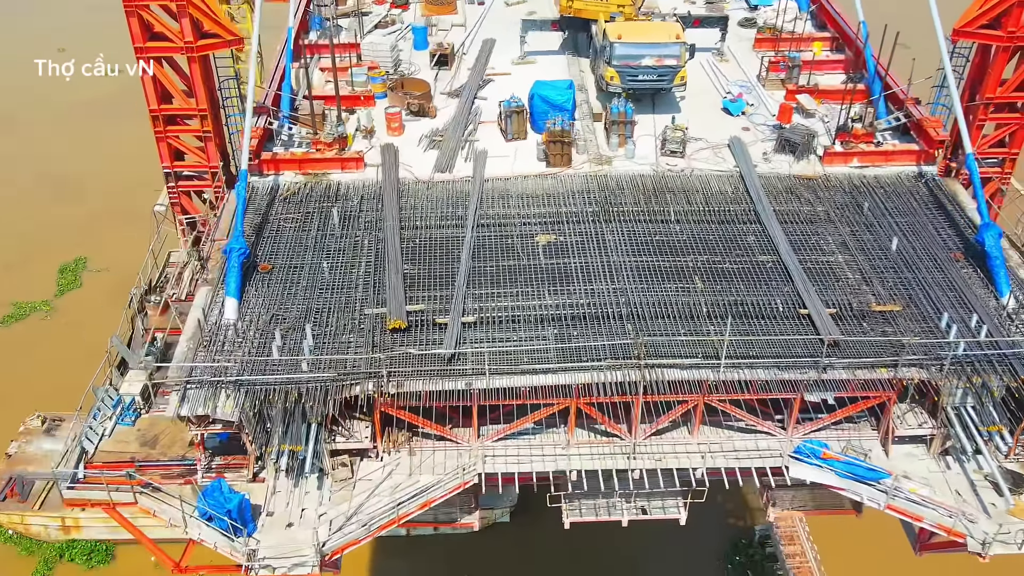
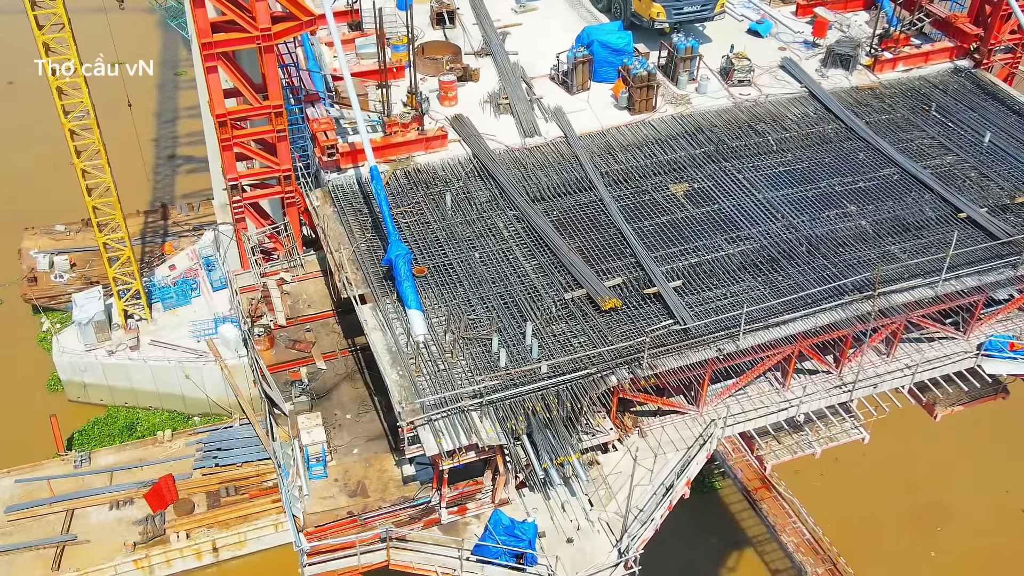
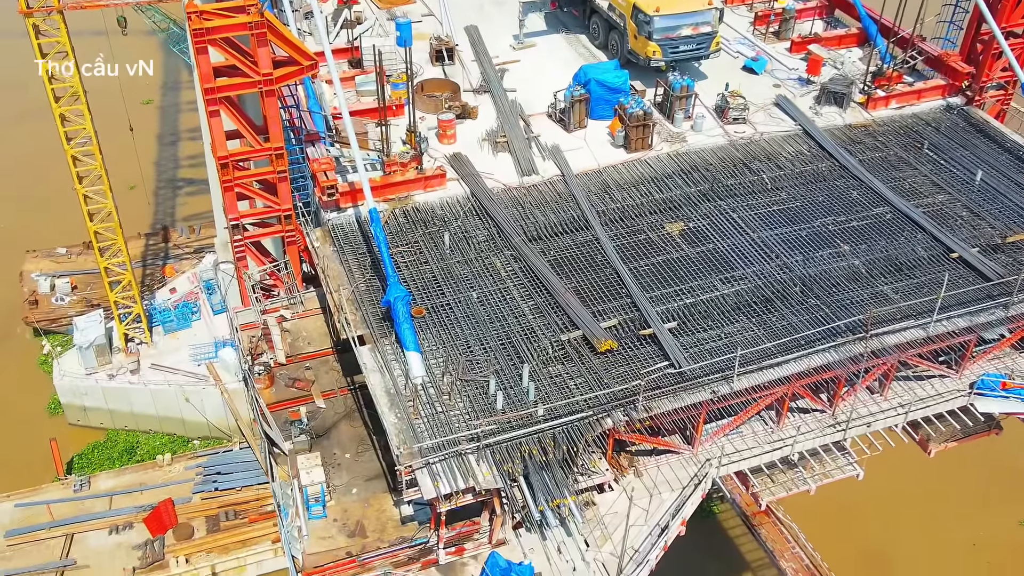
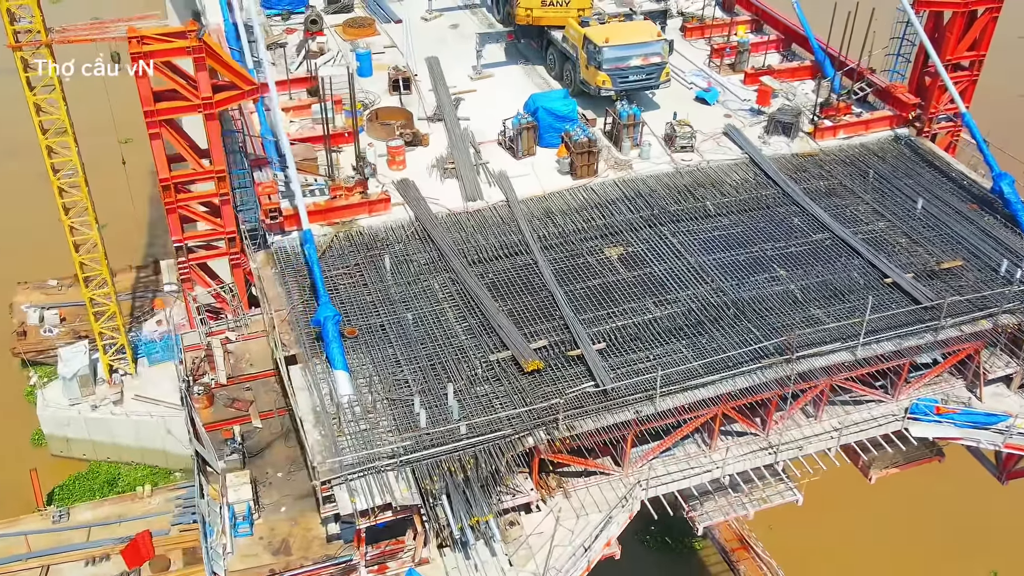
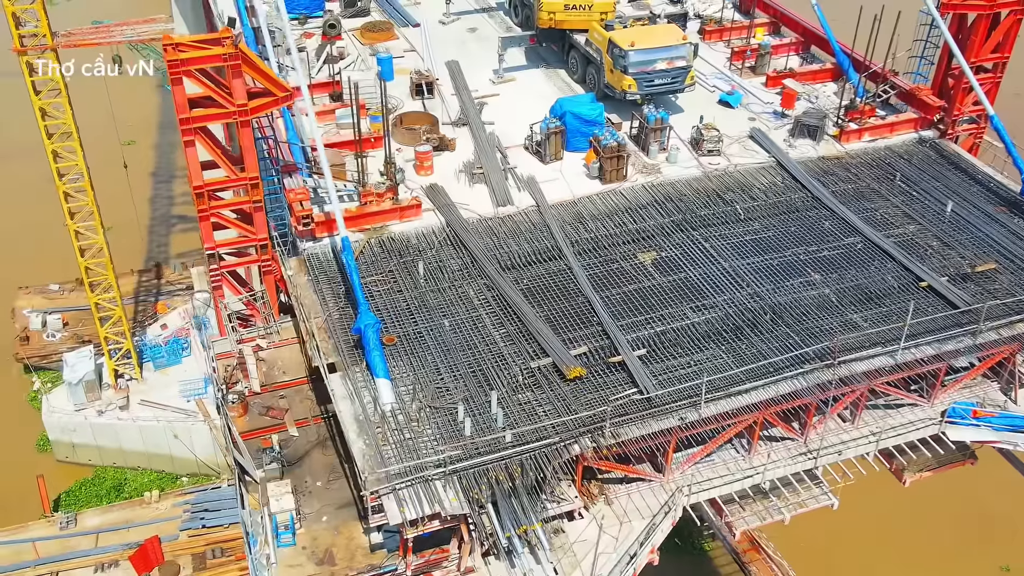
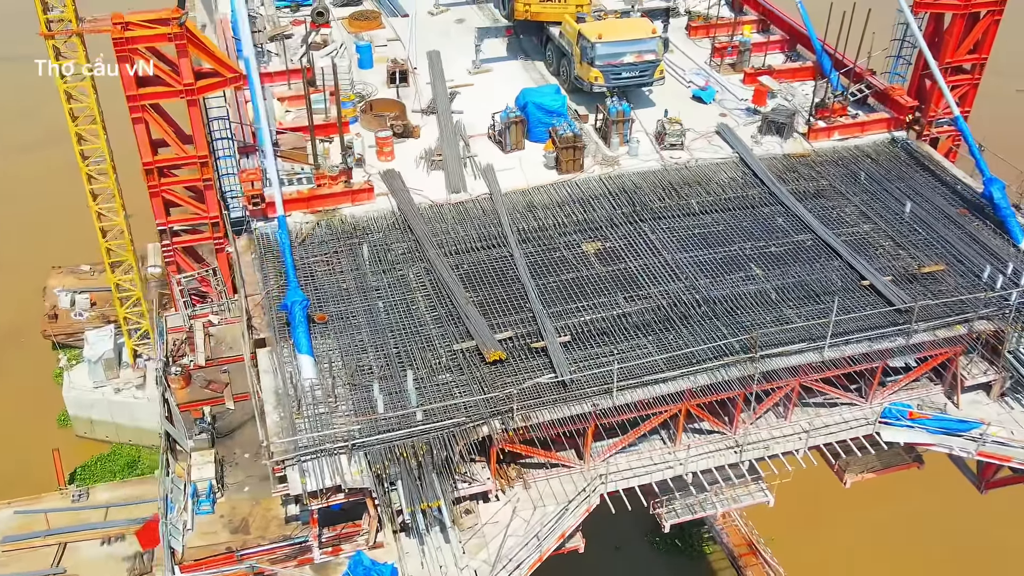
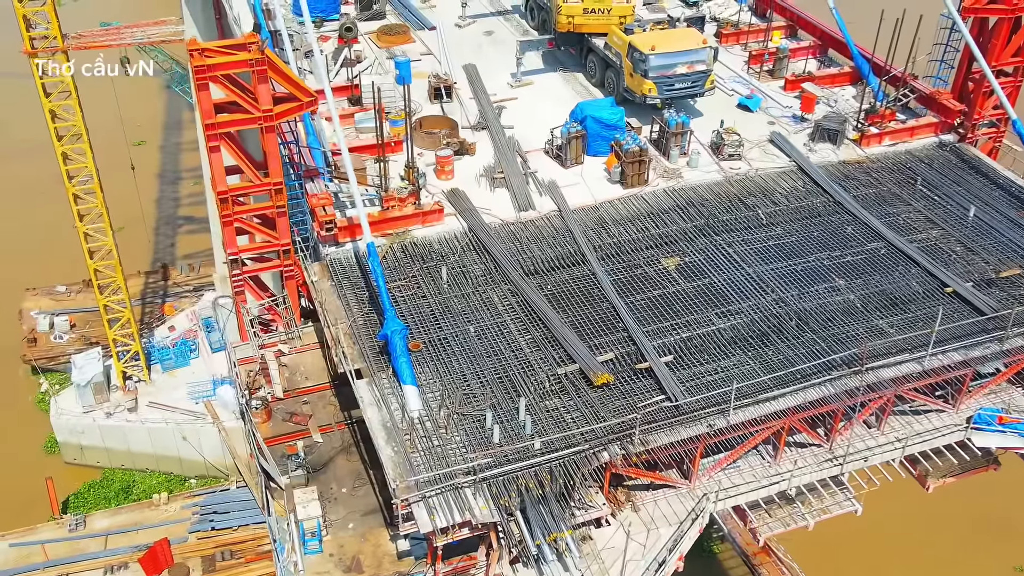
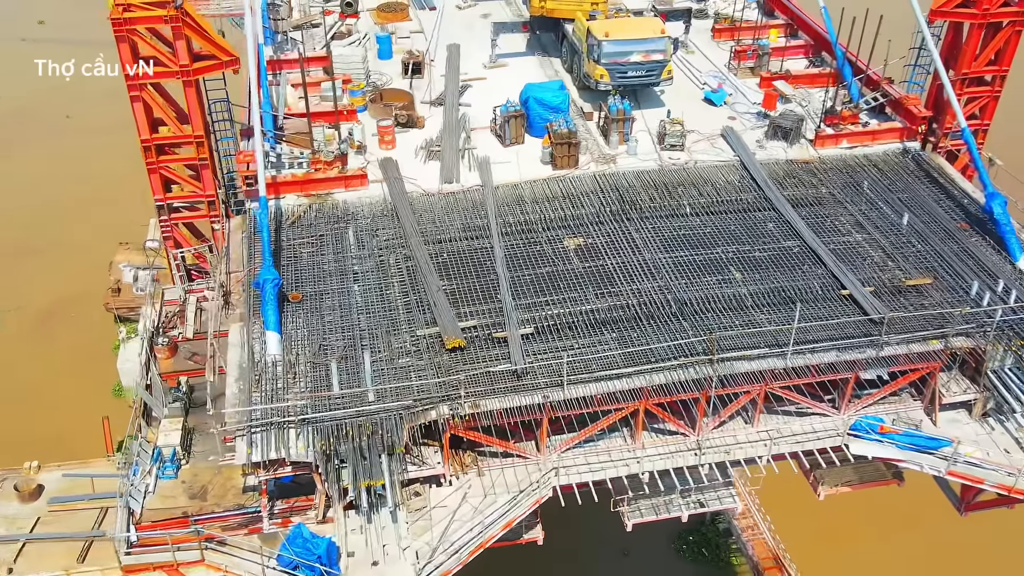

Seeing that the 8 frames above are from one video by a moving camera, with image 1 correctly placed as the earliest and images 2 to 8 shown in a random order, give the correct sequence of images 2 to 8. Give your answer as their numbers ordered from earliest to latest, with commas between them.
8, 6, 4, 5, 7, 3, 2
